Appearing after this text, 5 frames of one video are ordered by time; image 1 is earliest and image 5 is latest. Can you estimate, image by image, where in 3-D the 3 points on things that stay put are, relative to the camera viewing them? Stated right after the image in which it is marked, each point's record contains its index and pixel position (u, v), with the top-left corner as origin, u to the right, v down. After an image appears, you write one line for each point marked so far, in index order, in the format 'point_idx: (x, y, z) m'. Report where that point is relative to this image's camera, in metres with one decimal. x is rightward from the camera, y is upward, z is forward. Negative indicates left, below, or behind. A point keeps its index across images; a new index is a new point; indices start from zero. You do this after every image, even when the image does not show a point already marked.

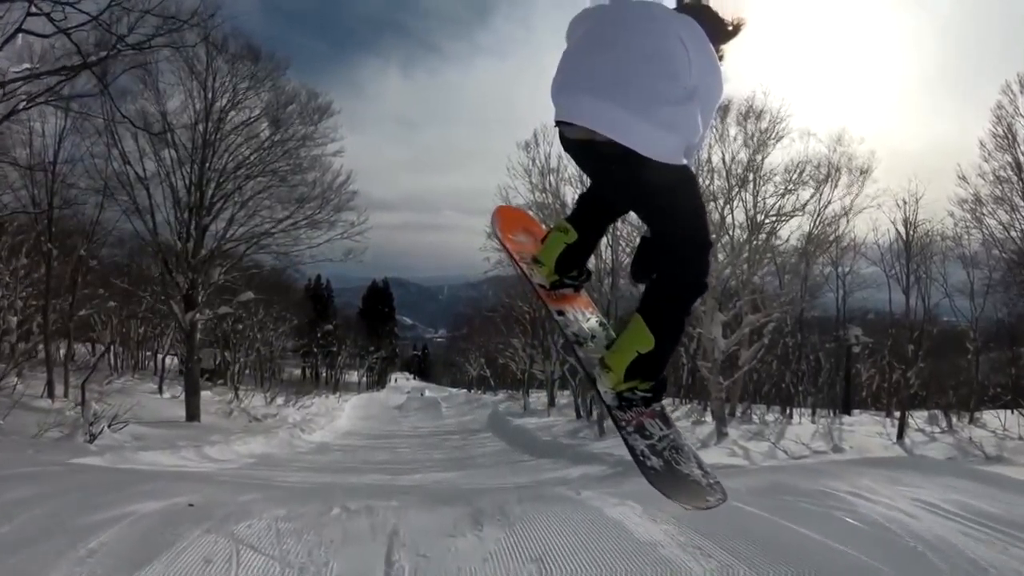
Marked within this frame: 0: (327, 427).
0: (-4.5, -3.4, +19.4) m
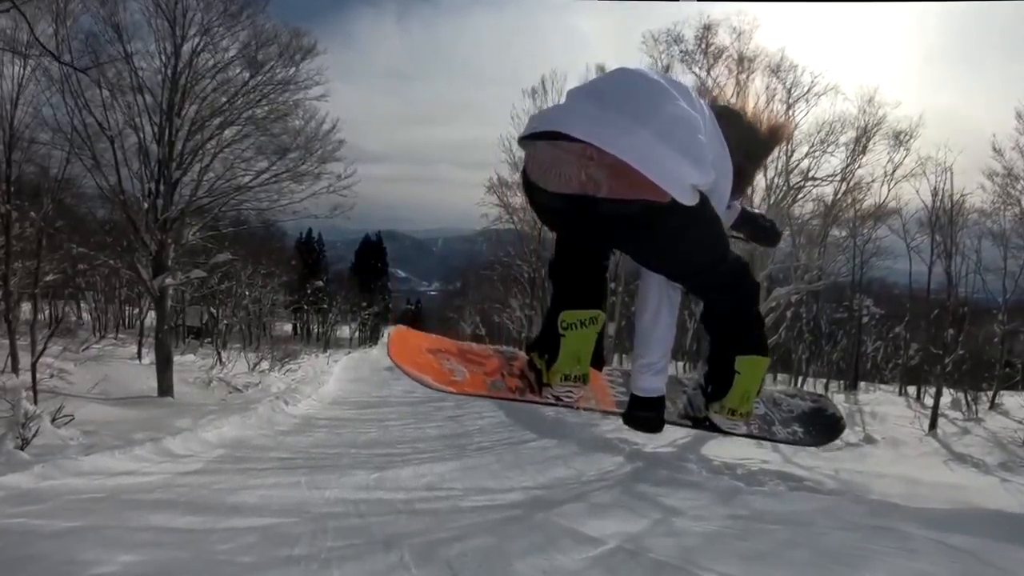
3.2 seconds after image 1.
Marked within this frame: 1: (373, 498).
0: (-4.6, -2.5, +18.4) m
1: (-1.2, -1.7, +6.7) m
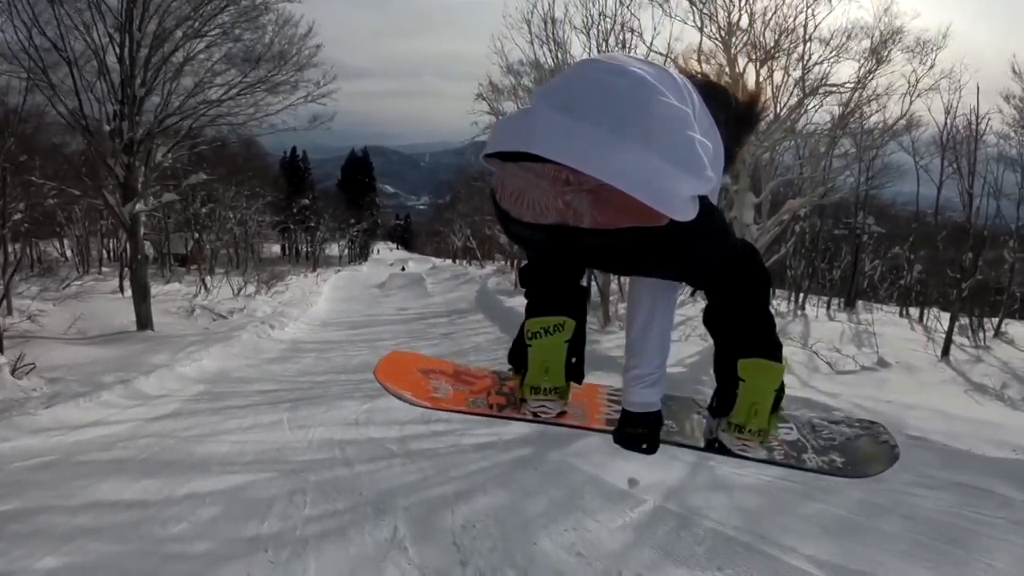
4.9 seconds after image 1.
0: (-4.8, -0.7, +17.9) m
1: (-1.2, -1.2, +6.3) m
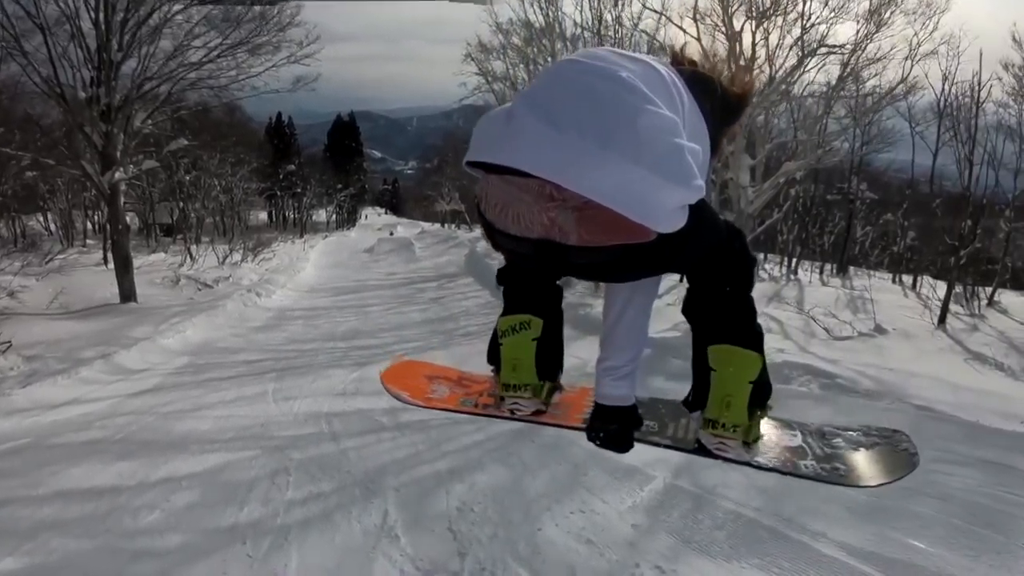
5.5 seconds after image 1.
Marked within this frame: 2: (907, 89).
0: (-5.0, 0.0, +17.7) m
1: (-1.2, -1.0, +6.1) m
2: (+7.9, +3.9, +15.8) m
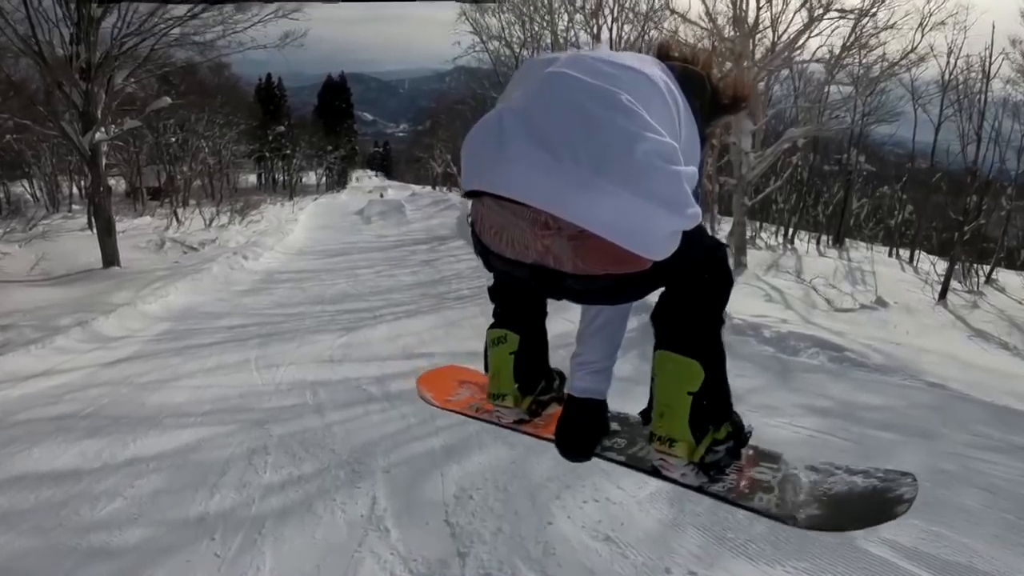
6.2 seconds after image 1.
0: (-5.1, +0.7, +17.3) m
1: (-1.3, -0.8, +5.9) m
2: (+7.8, +4.4, +15.5) m
